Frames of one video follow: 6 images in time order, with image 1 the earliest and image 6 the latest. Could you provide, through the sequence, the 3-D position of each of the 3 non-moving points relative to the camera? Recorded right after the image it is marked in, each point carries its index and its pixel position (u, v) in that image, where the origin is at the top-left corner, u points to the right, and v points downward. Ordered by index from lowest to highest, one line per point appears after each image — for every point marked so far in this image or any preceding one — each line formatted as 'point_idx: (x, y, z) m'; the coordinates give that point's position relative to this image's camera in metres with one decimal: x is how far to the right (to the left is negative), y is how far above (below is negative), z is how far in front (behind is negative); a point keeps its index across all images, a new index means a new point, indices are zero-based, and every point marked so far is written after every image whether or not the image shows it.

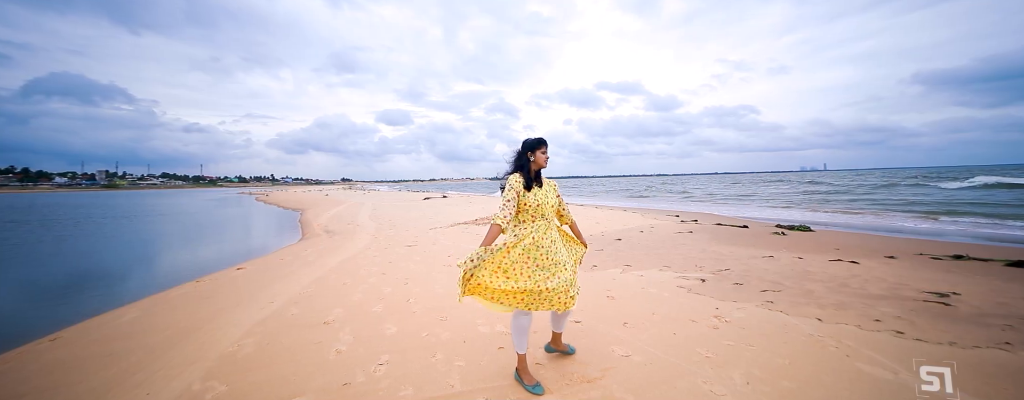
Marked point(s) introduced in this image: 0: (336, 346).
0: (-1.8, -1.5, +3.5) m
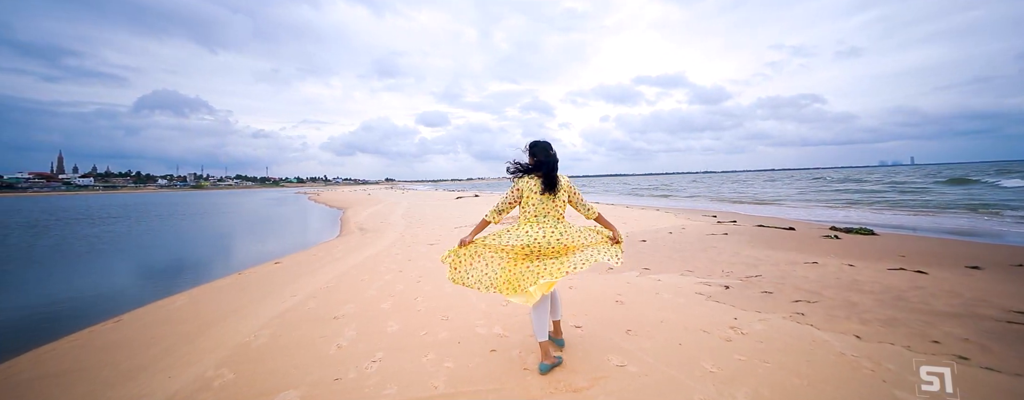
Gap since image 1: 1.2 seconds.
0: (-1.9, -1.5, +3.6) m
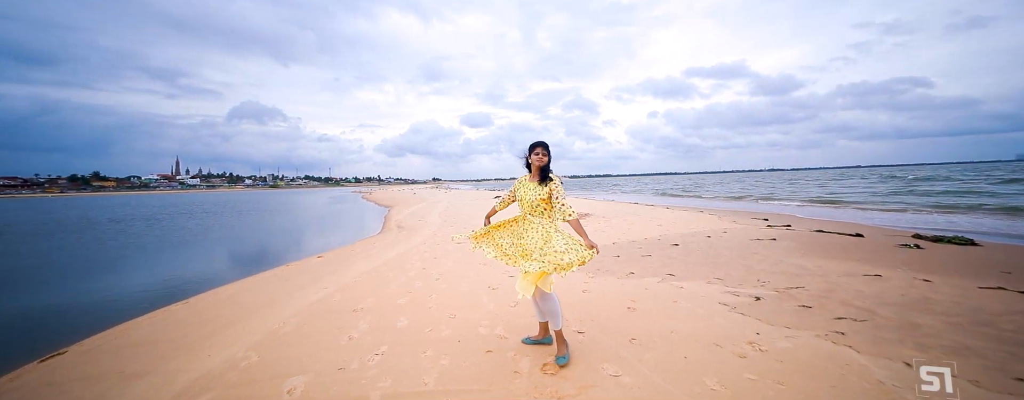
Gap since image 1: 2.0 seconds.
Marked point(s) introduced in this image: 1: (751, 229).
0: (-1.9, -1.5, +3.9) m
1: (+6.3, -0.8, +9.0) m
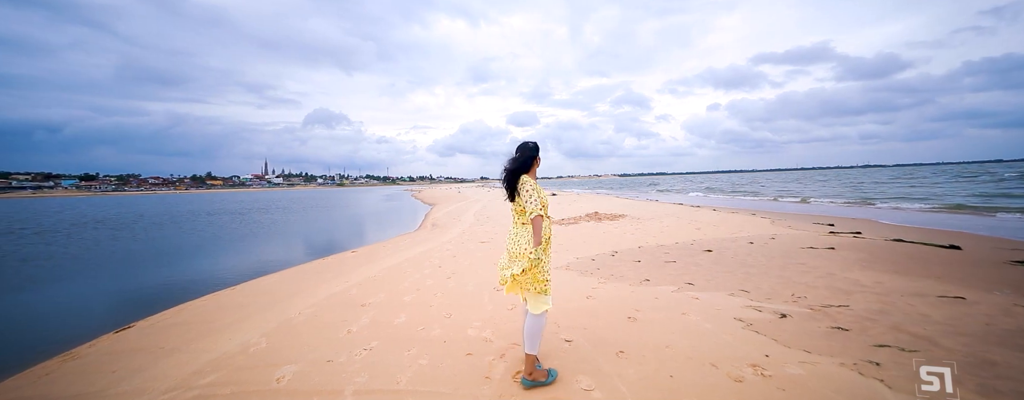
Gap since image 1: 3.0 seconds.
0: (-2.0, -1.6, +4.2) m
1: (+6.9, -0.8, +7.9) m
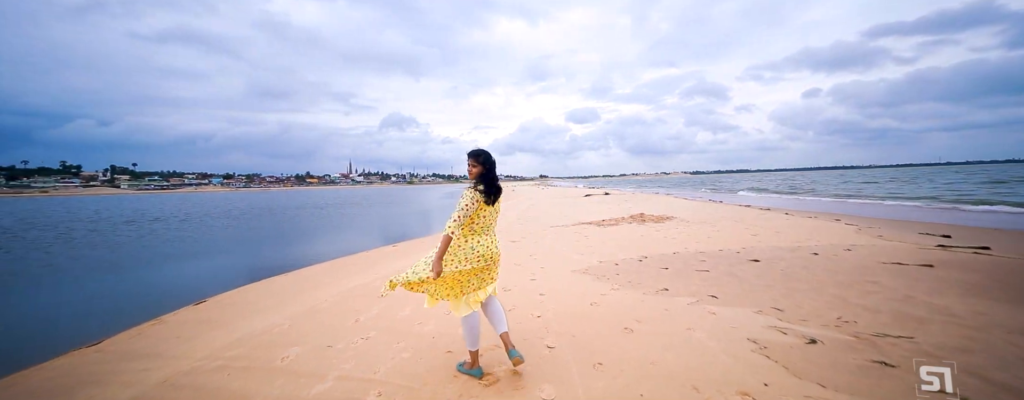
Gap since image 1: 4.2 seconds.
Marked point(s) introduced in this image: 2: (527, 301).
0: (-2.0, -1.5, +4.5) m
1: (+7.4, -0.9, +6.5) m
2: (+0.2, -1.4, +4.6) m
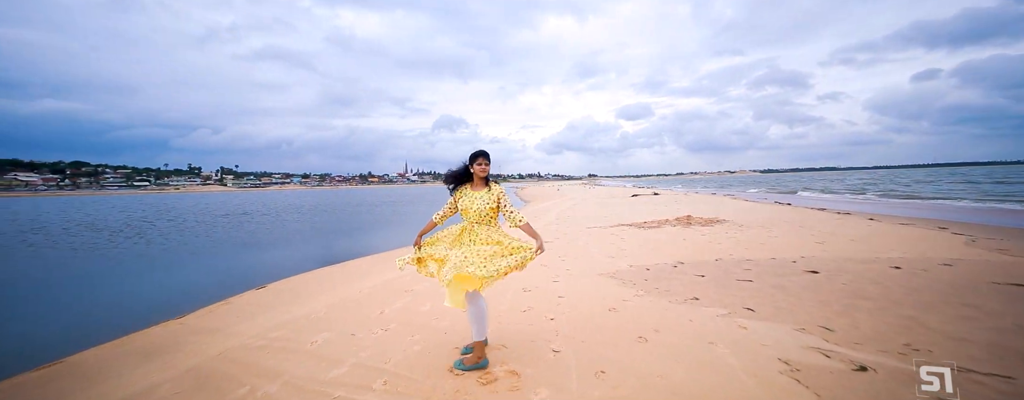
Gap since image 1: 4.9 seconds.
0: (-1.8, -1.5, +4.8) m
1: (+7.9, -1.0, +5.3) m
2: (+0.4, -1.4, +4.6) m
